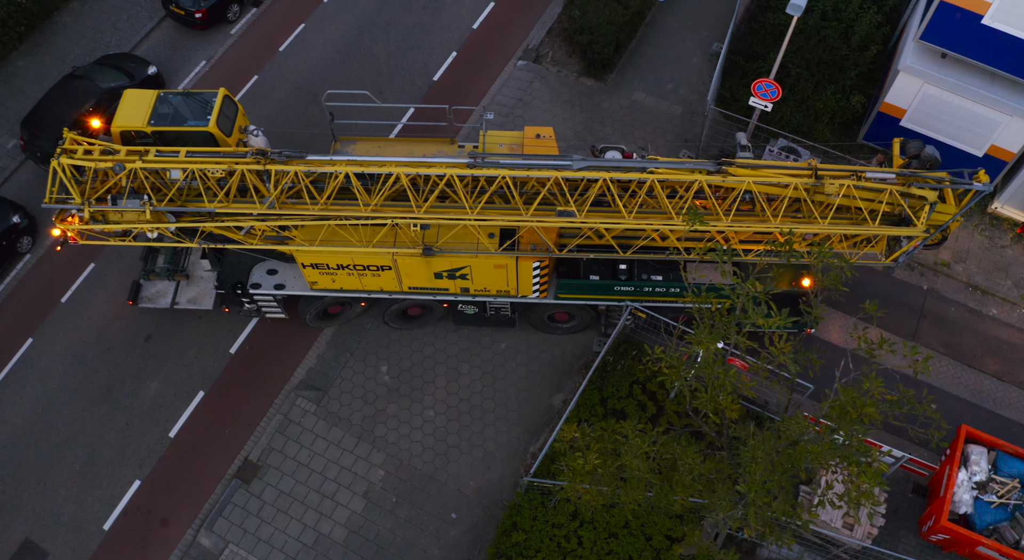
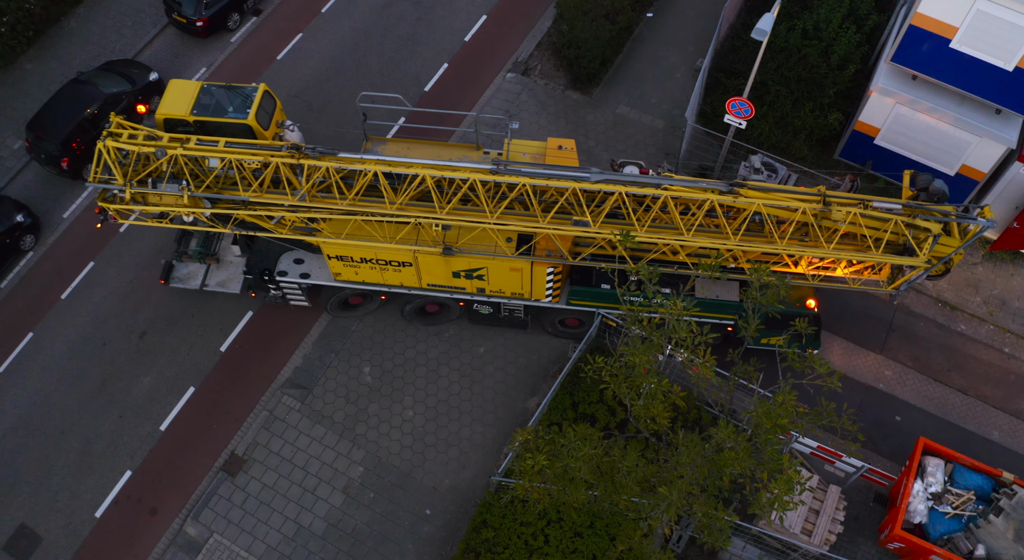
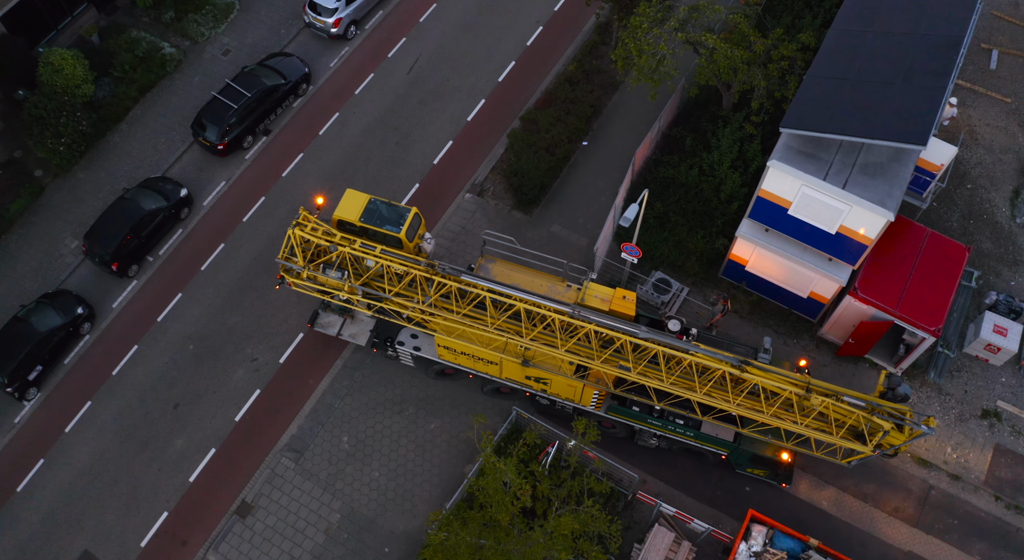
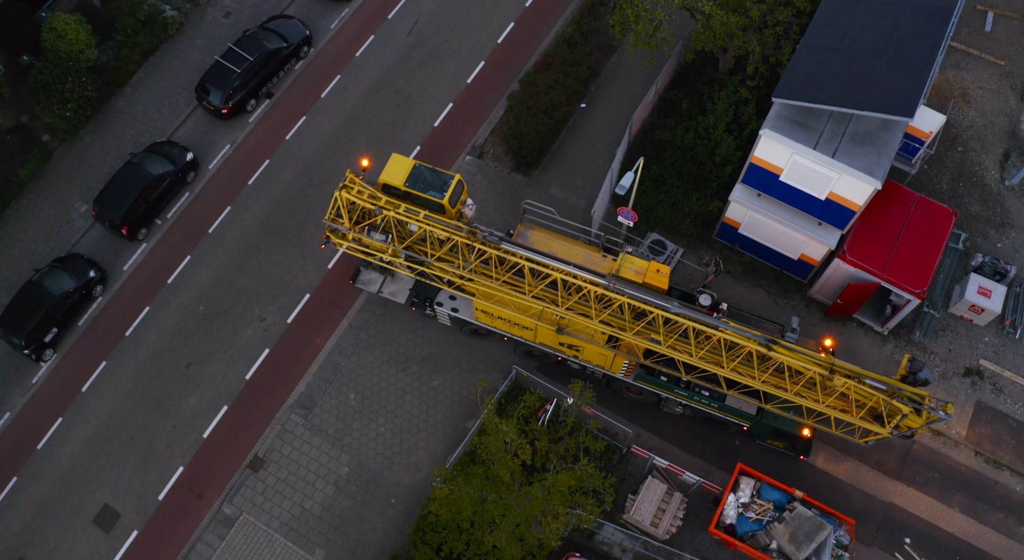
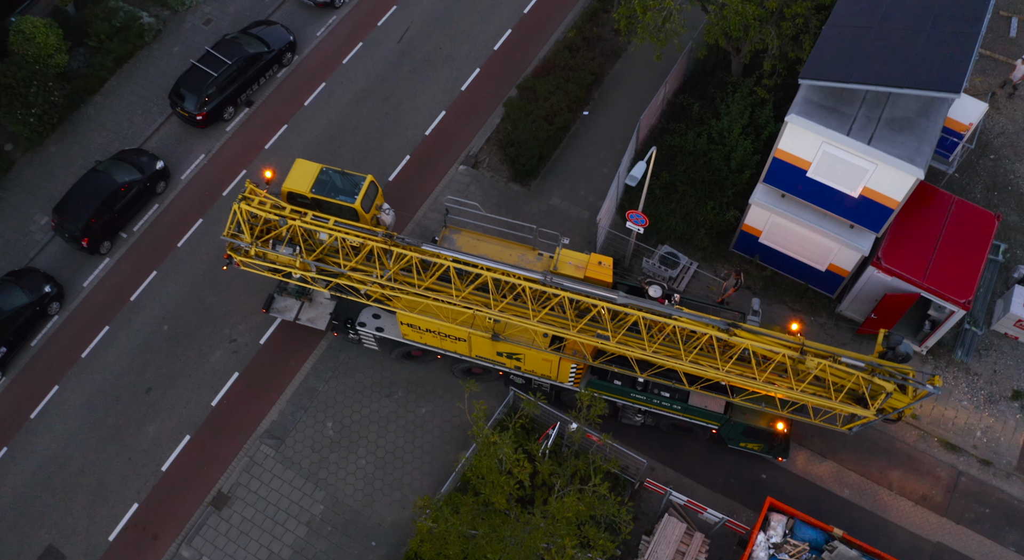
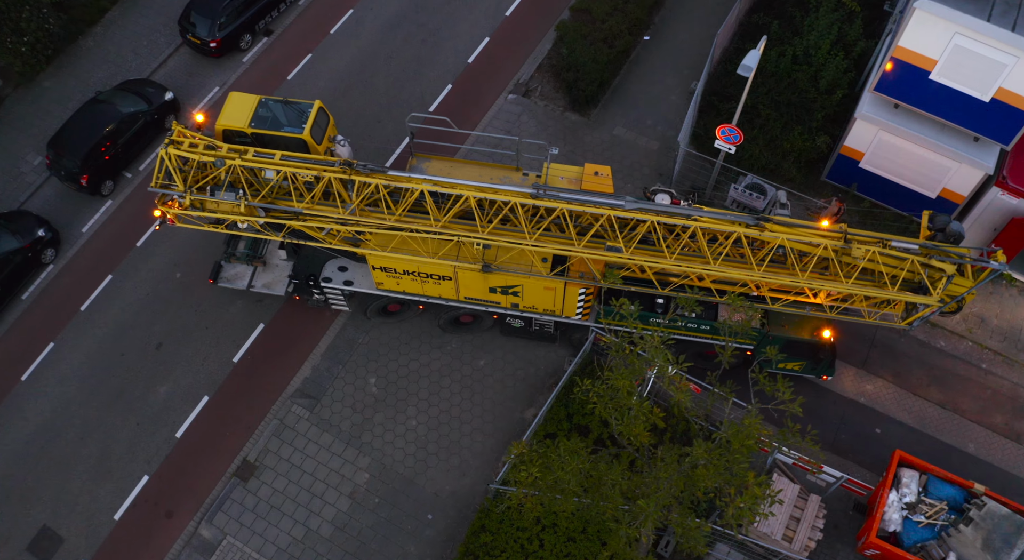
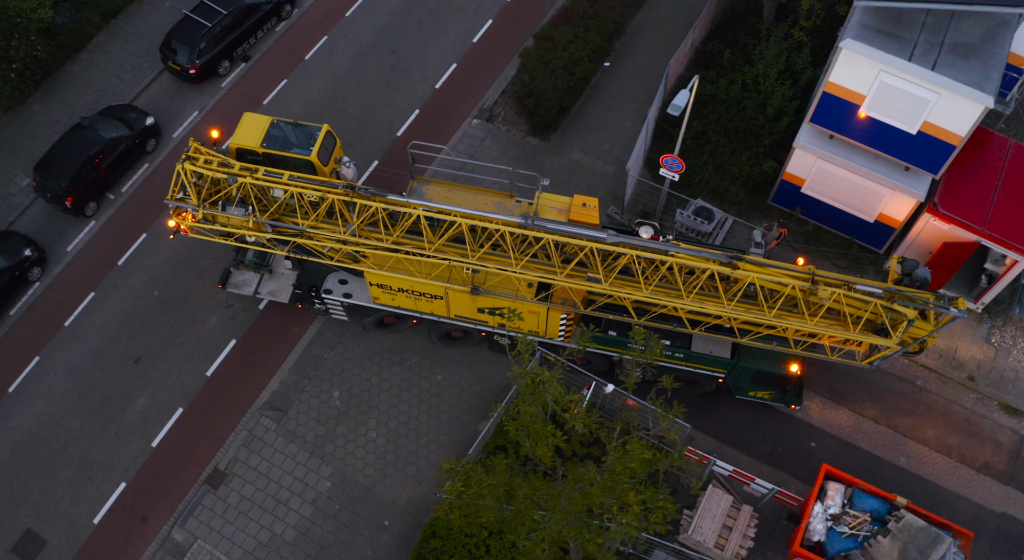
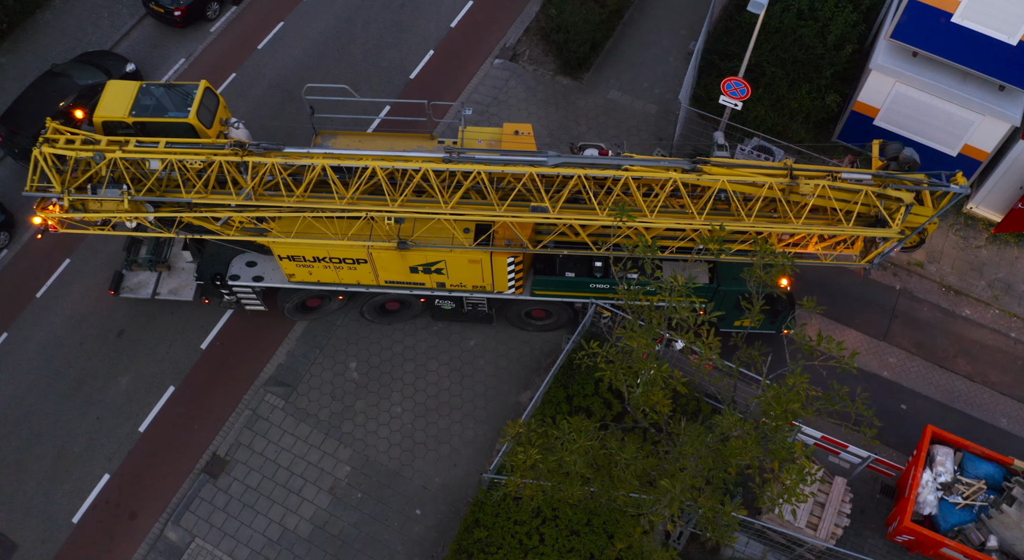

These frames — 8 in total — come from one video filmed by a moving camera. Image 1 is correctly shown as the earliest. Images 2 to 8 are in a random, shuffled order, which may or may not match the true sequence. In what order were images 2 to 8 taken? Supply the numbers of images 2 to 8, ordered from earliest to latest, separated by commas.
8, 2, 6, 7, 5, 3, 4
